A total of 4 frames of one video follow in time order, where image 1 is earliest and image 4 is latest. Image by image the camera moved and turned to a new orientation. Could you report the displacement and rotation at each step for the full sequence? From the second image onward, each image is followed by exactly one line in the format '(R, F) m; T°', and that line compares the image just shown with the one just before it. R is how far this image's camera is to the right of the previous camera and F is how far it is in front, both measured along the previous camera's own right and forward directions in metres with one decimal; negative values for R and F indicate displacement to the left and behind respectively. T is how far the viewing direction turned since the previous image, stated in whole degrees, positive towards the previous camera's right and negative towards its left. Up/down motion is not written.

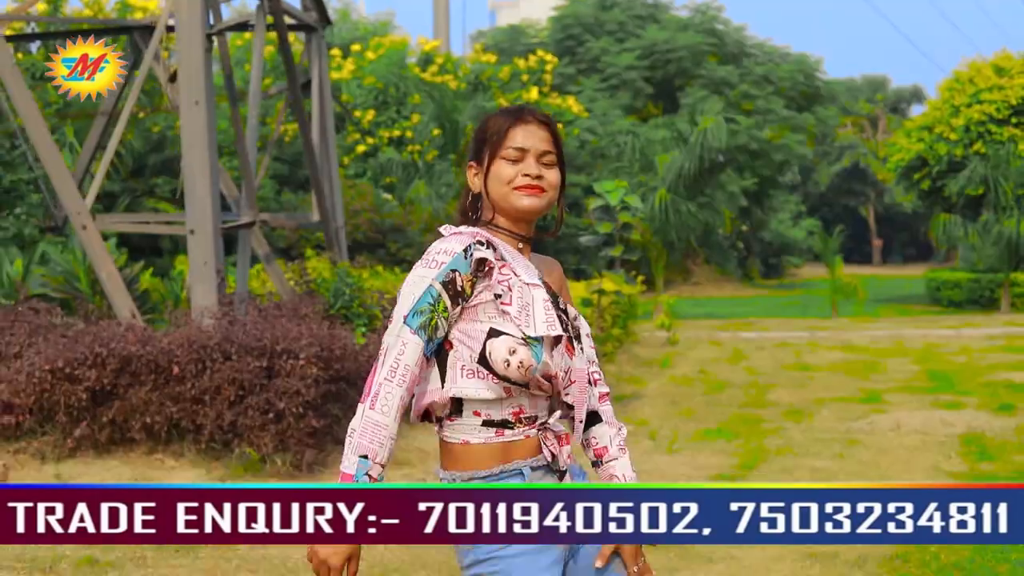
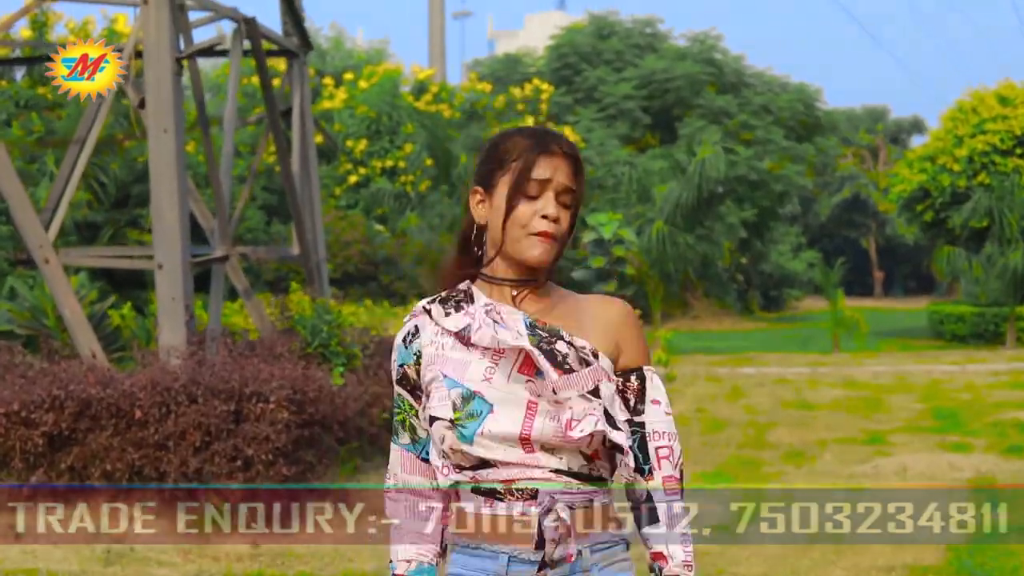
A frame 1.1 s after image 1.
(0.0, +0.5) m; 0°
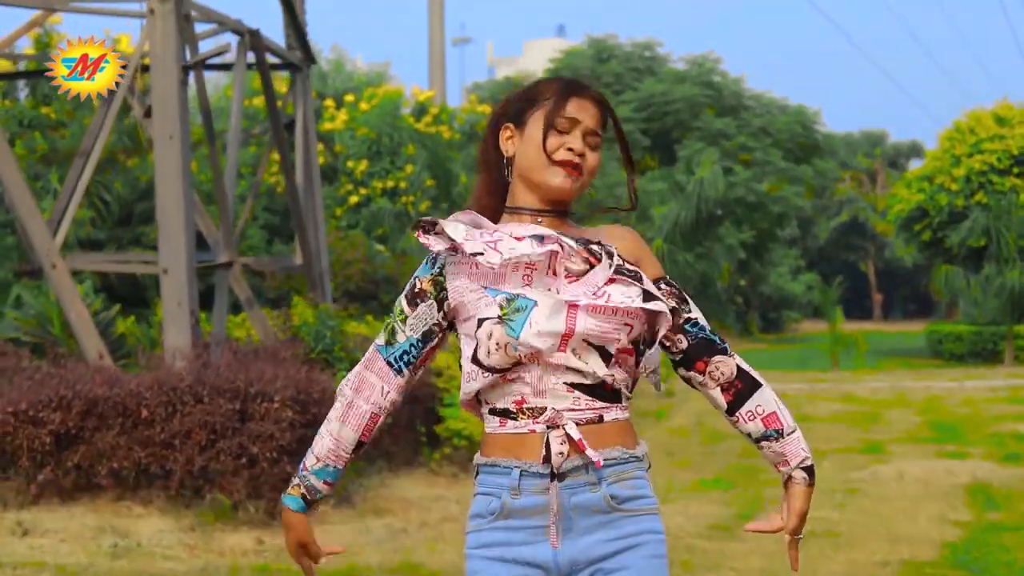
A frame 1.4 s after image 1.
(0.0, -0.1) m; 0°
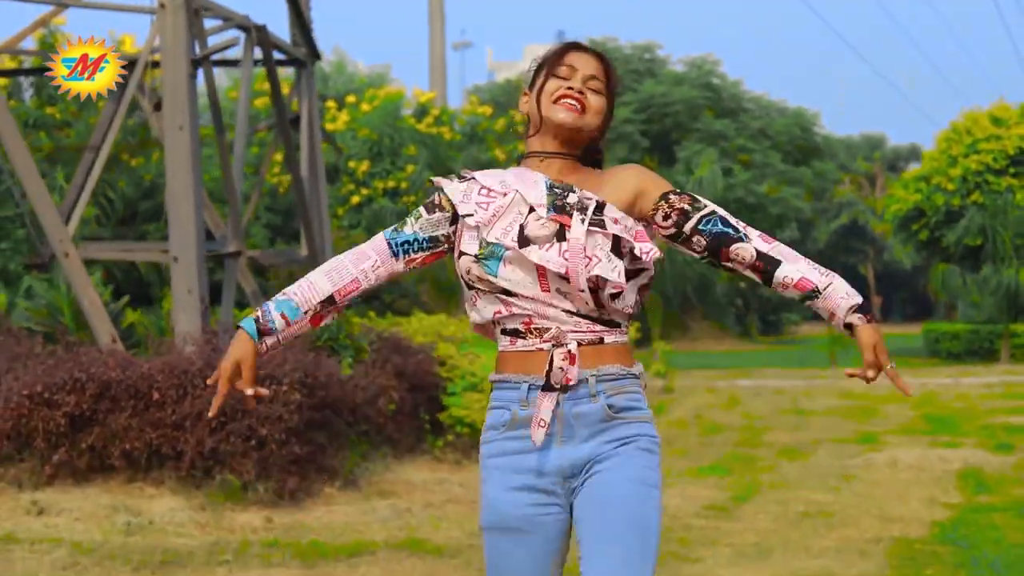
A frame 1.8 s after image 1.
(0.0, -0.2) m; 0°
